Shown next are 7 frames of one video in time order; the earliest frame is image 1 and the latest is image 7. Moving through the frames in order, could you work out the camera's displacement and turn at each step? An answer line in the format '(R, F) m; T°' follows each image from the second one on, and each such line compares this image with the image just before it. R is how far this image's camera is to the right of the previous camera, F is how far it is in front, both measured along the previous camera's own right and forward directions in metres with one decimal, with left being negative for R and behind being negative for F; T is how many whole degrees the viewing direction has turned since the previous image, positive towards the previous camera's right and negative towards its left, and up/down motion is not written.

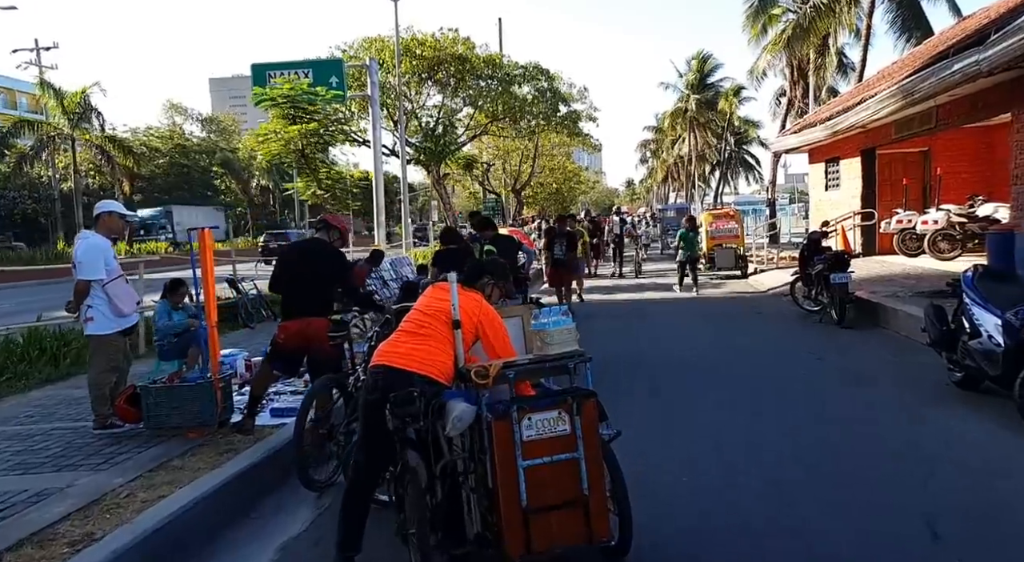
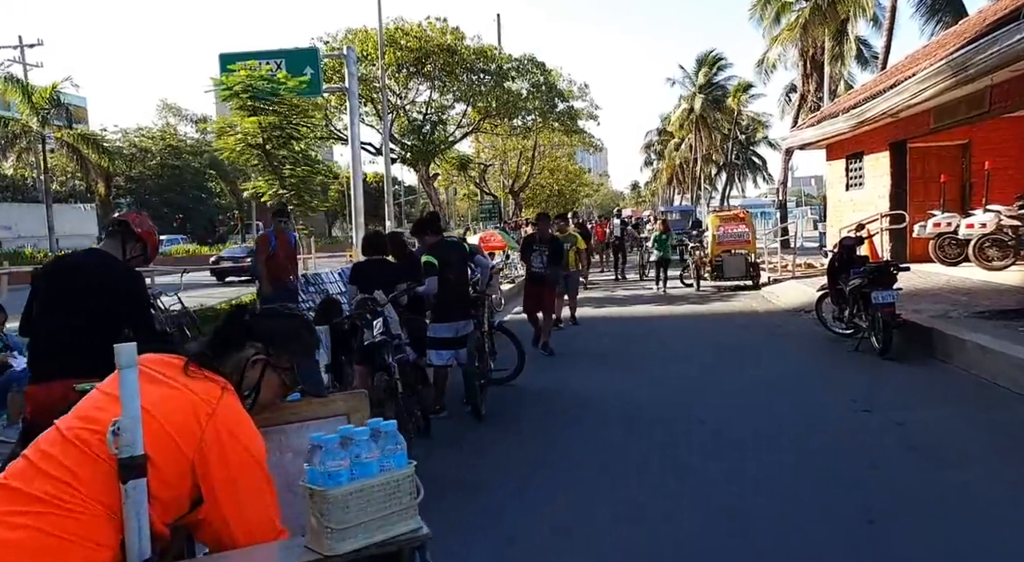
(+0.5, +2.1) m; 0°
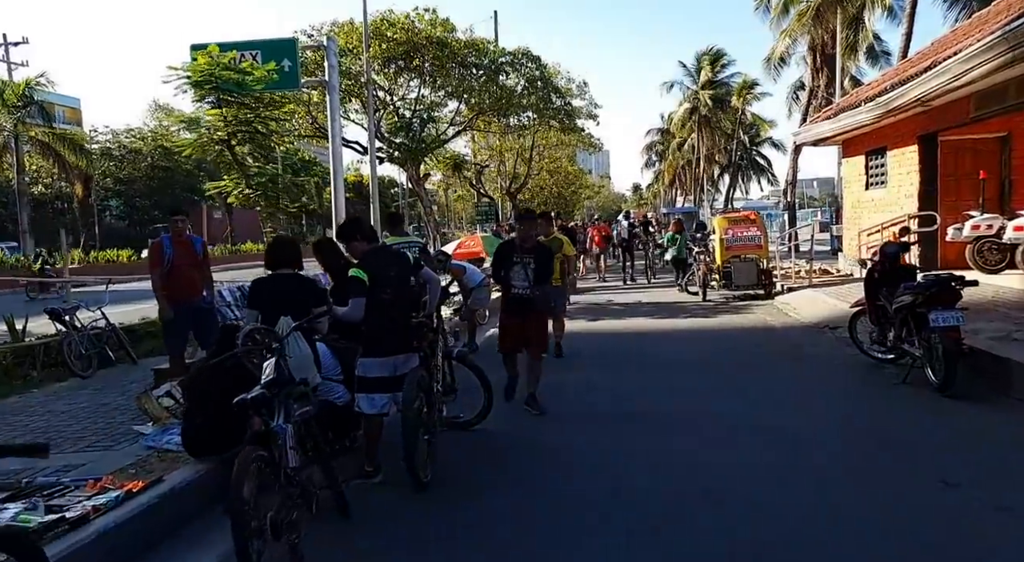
(+0.3, +1.6) m; 0°
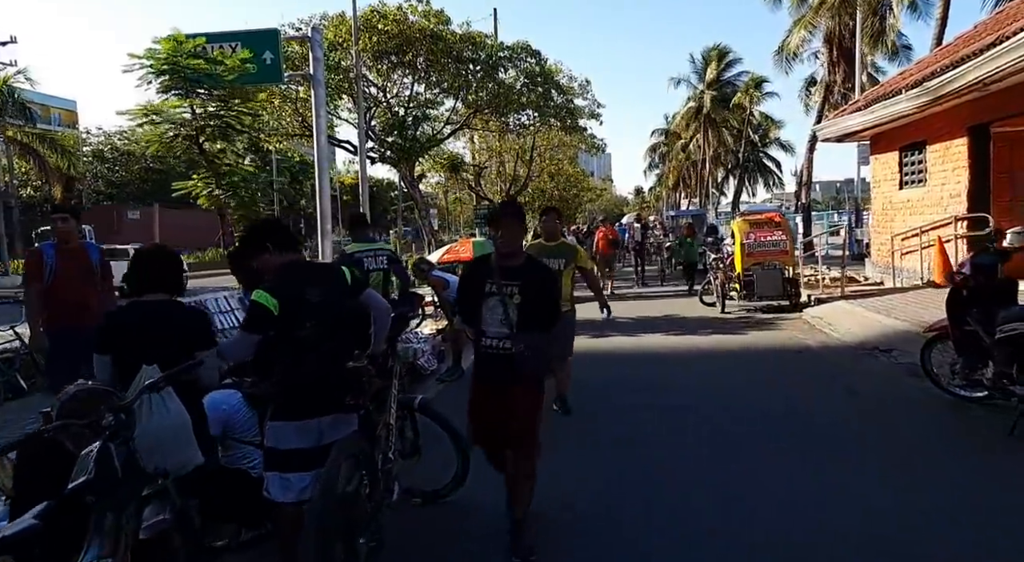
(+0.1, +1.6) m; 0°
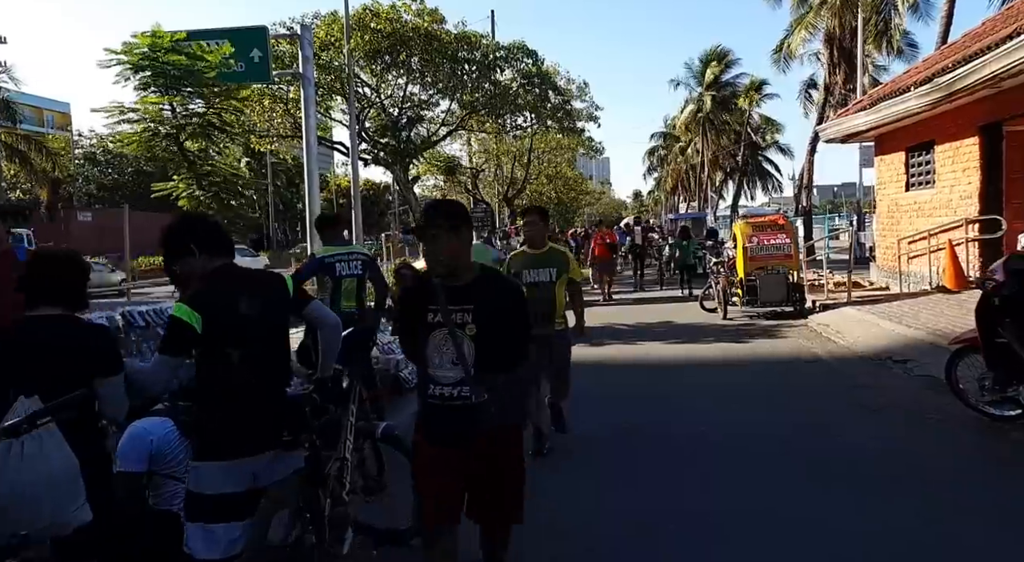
(+0.1, +0.6) m; 0°
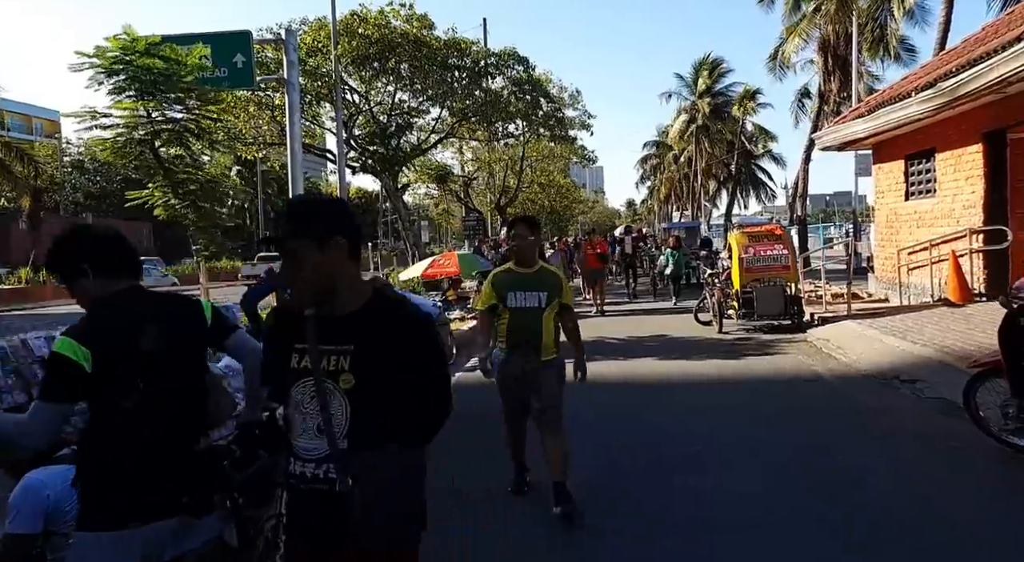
(+0.1, +0.5) m; 0°
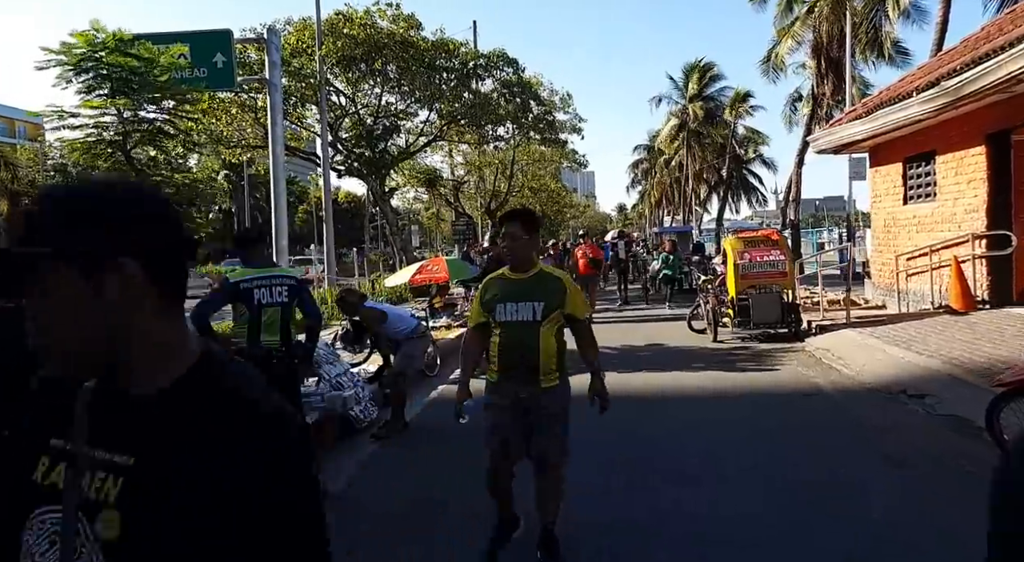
(+0.1, +0.5) m; +1°
